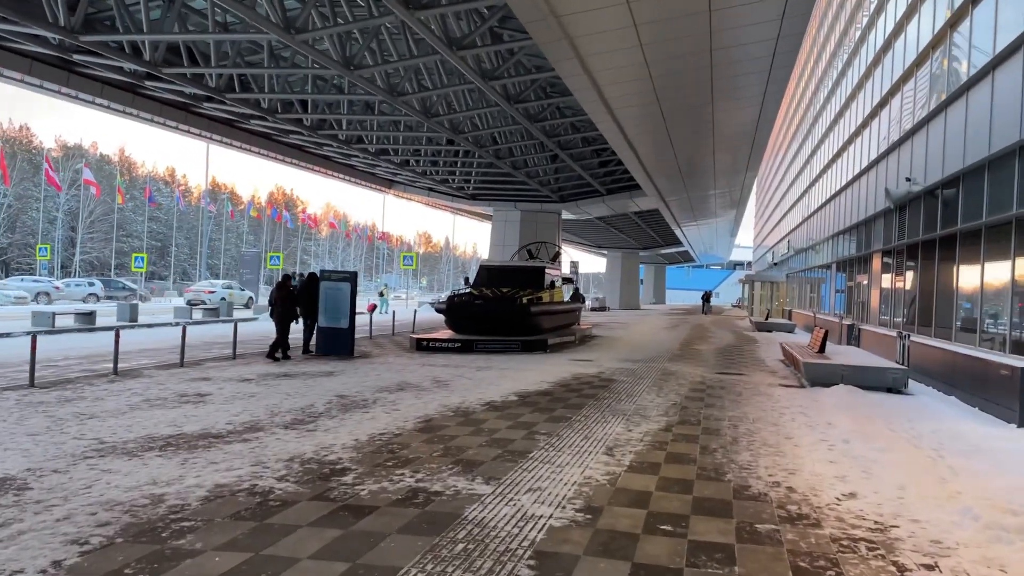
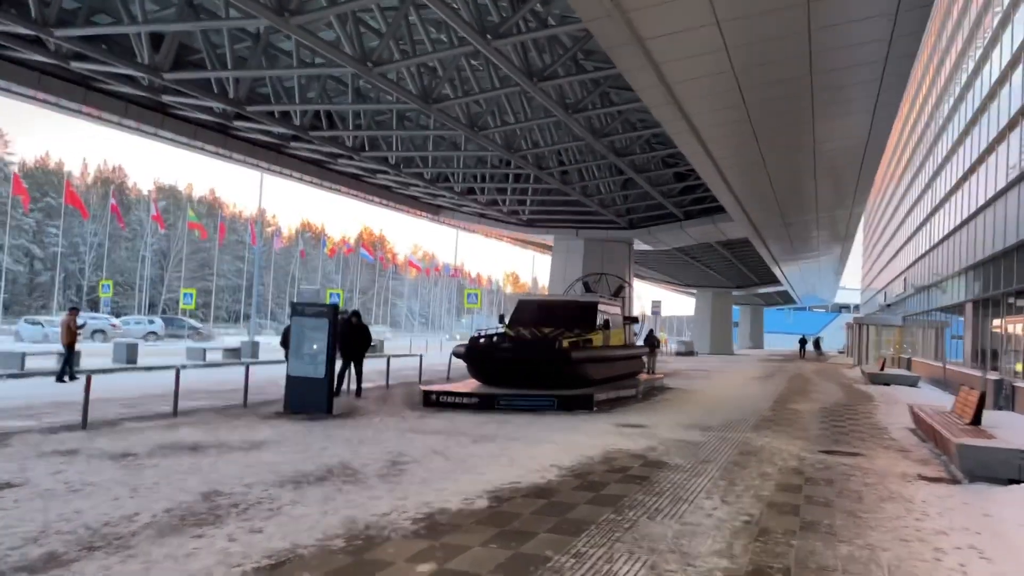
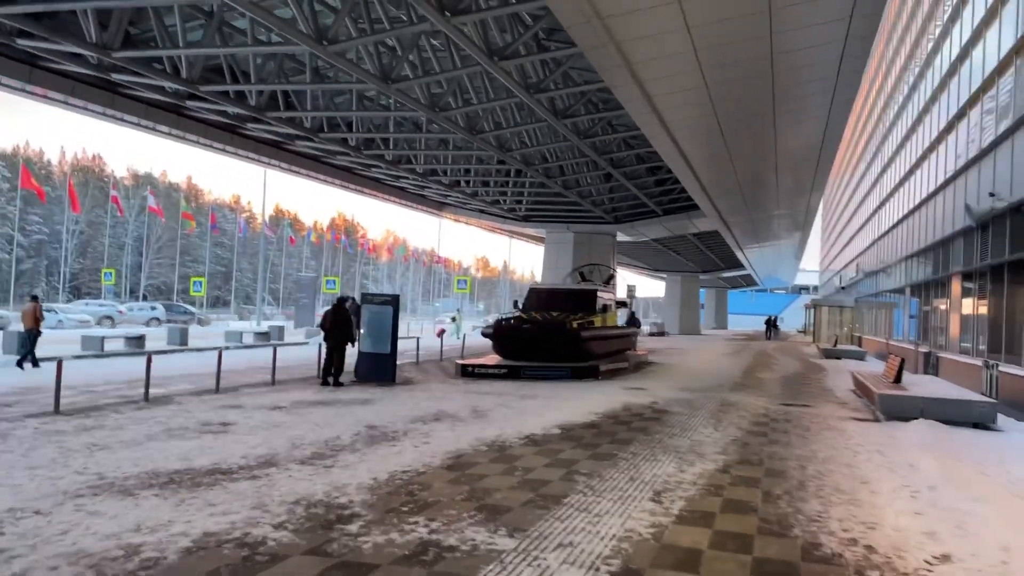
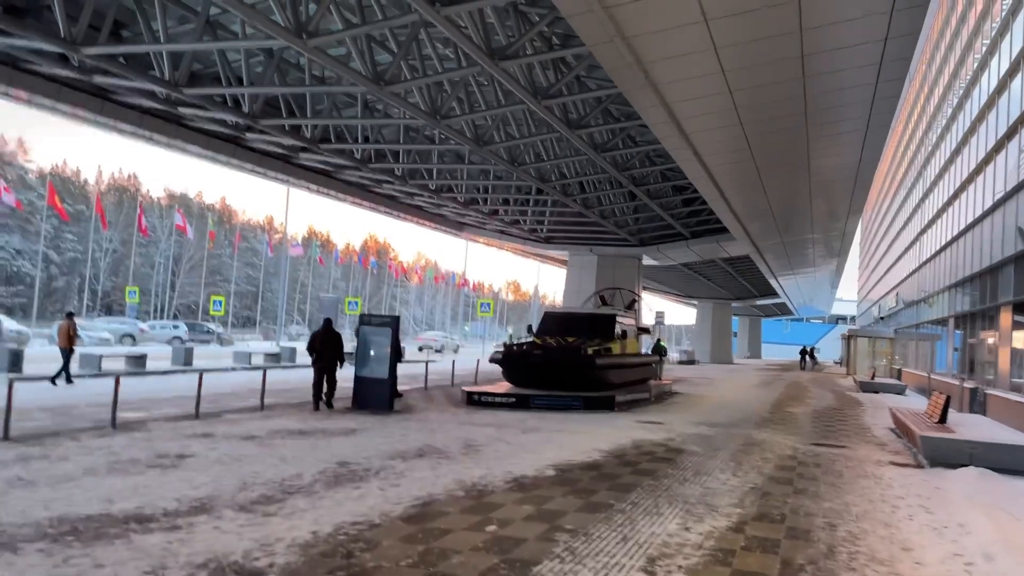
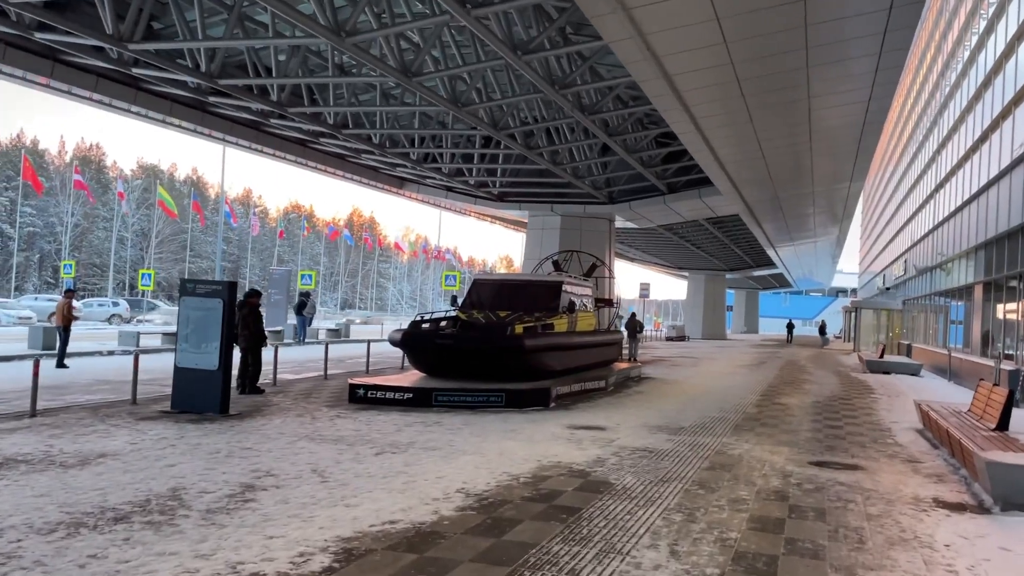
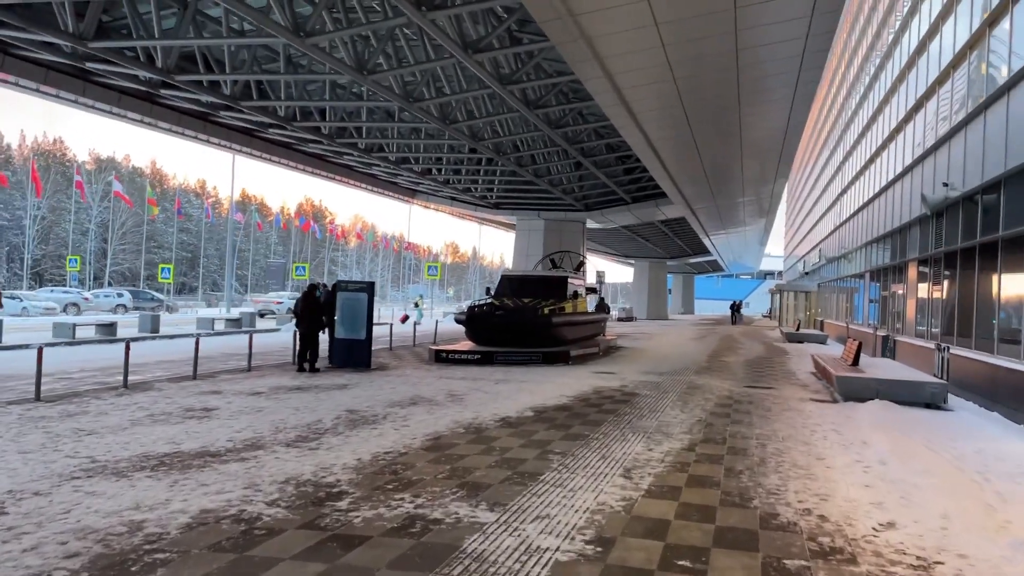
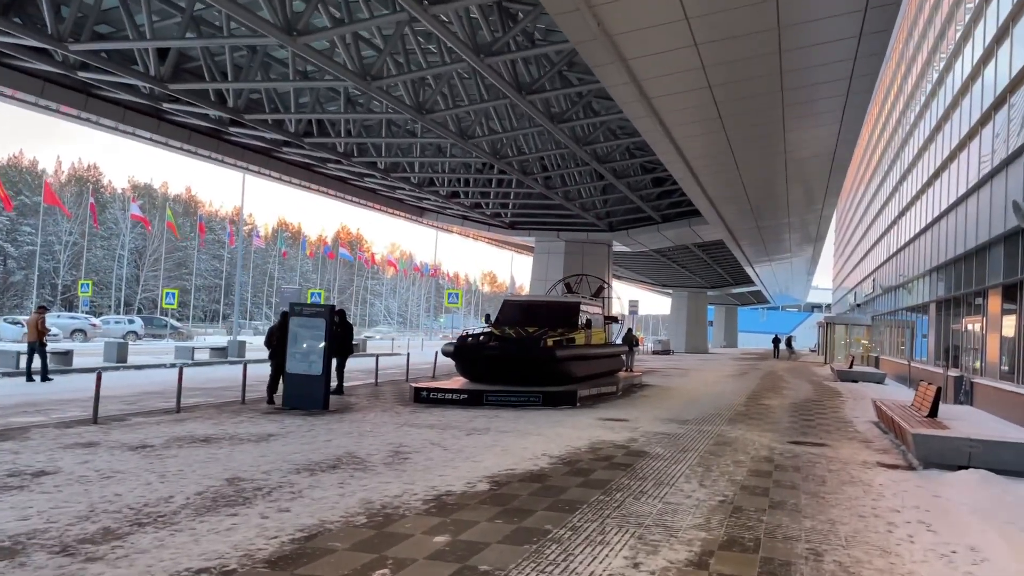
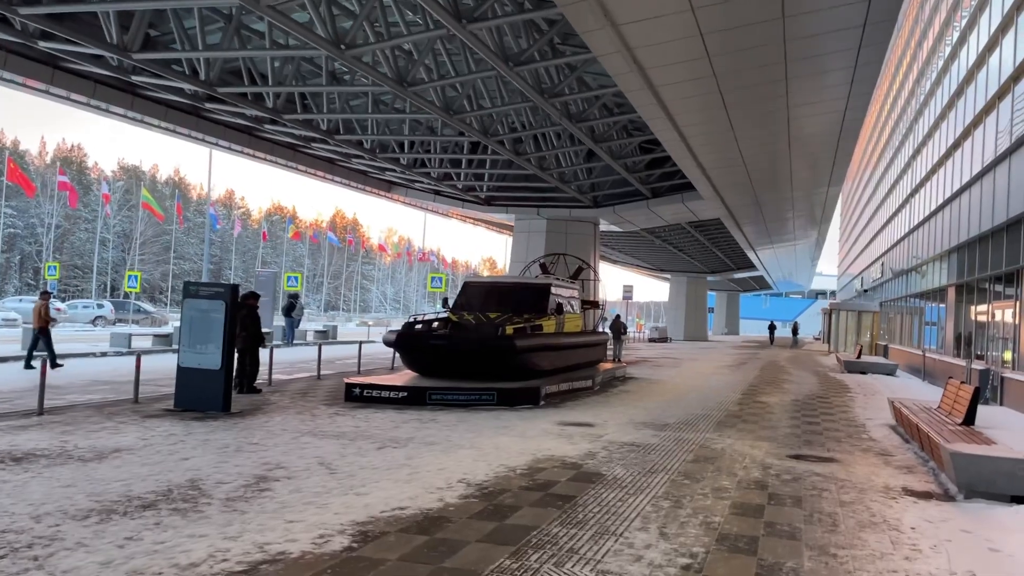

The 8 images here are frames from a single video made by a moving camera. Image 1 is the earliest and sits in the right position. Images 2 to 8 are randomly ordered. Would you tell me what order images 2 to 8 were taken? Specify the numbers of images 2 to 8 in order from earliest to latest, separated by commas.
6, 3, 4, 7, 2, 8, 5
